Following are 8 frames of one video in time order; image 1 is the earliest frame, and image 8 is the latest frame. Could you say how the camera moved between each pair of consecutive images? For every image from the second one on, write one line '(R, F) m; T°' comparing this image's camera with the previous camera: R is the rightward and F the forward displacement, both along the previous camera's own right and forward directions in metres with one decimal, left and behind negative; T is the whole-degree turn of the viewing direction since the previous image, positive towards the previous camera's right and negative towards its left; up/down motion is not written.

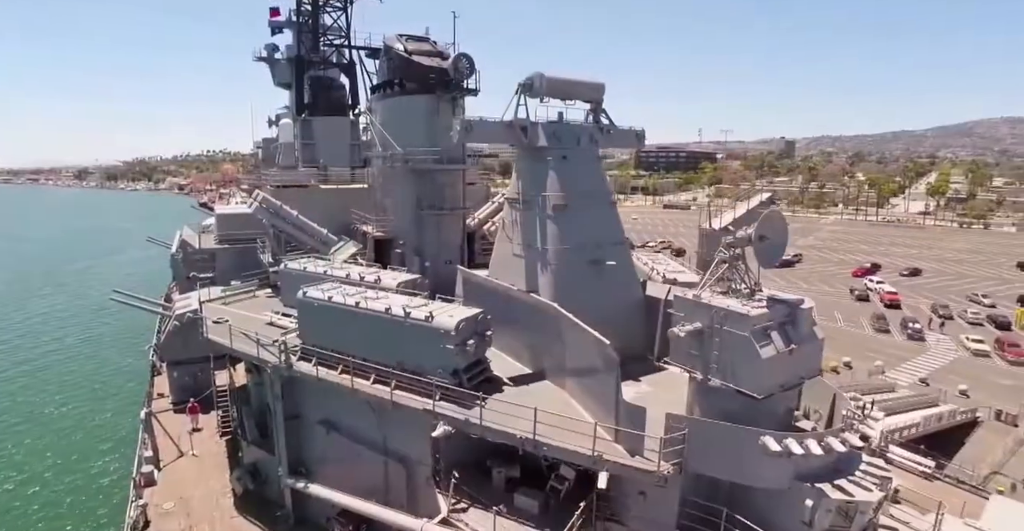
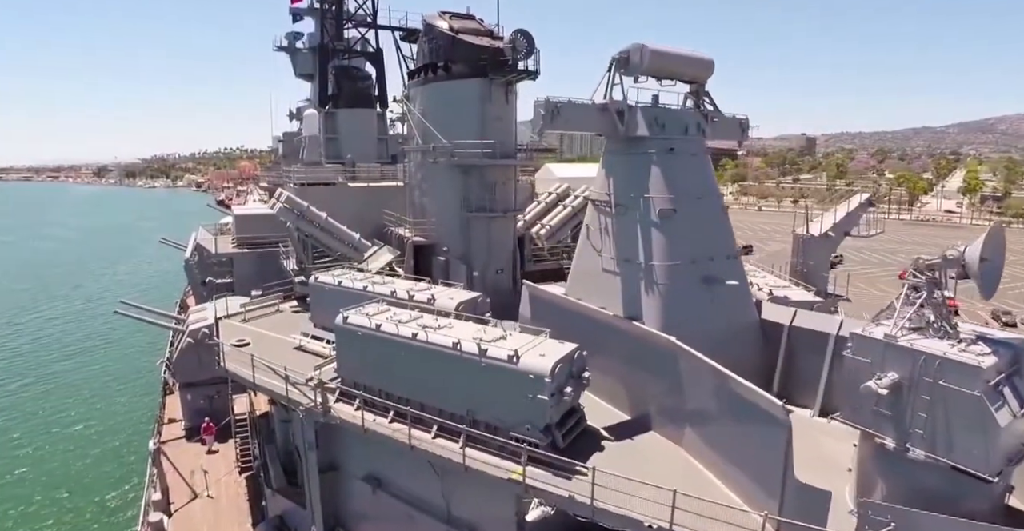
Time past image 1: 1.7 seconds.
(-1.4, +2.4) m; -1°
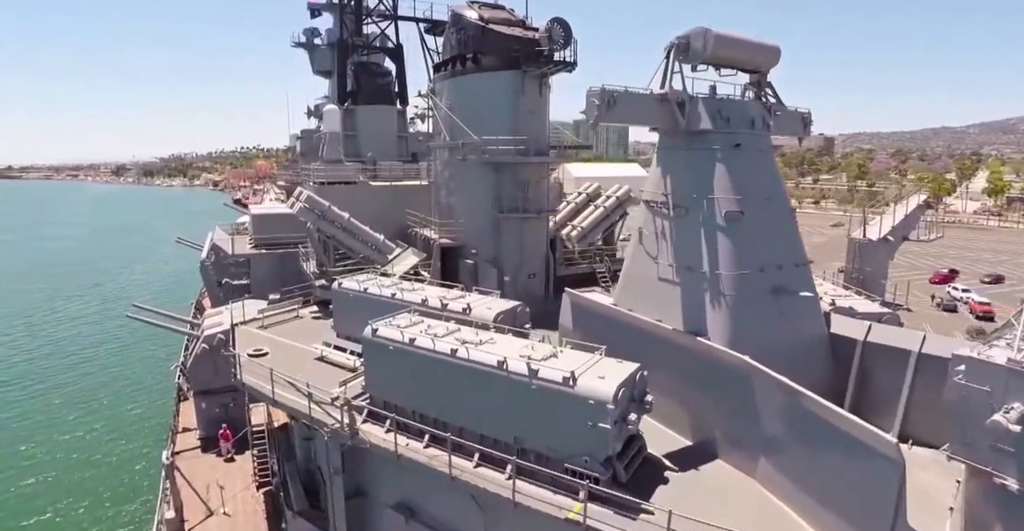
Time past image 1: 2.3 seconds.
(-0.5, +0.9) m; -1°
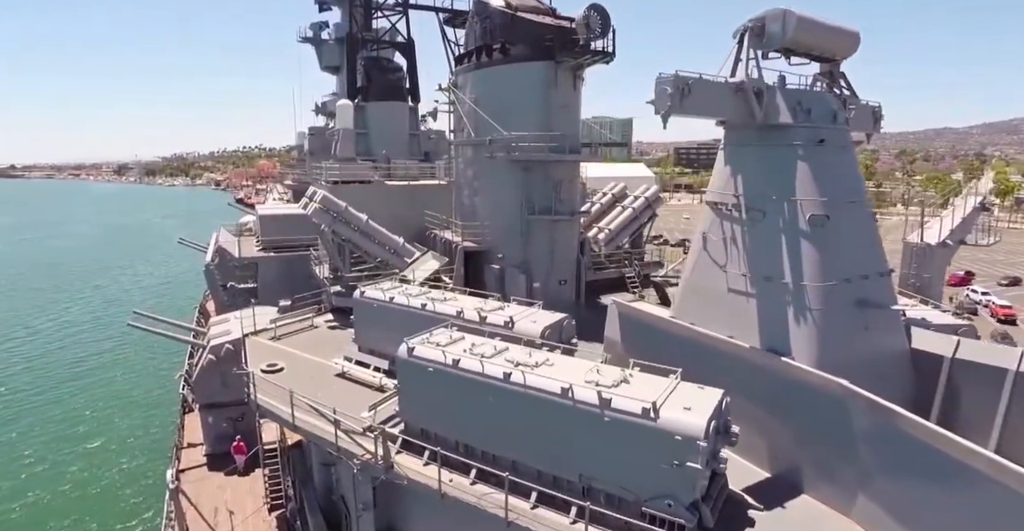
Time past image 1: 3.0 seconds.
(-0.7, +1.0) m; 0°
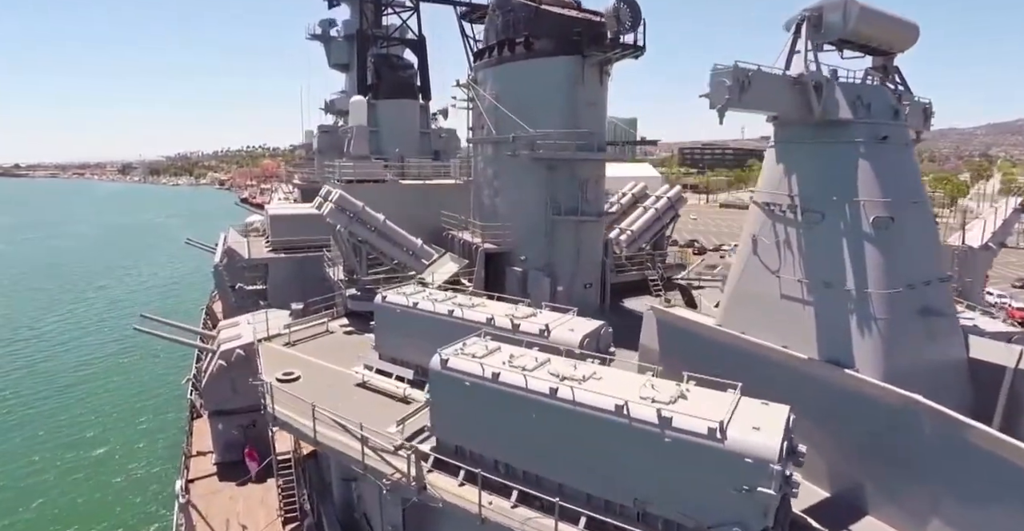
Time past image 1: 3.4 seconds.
(-0.5, +0.5) m; 0°
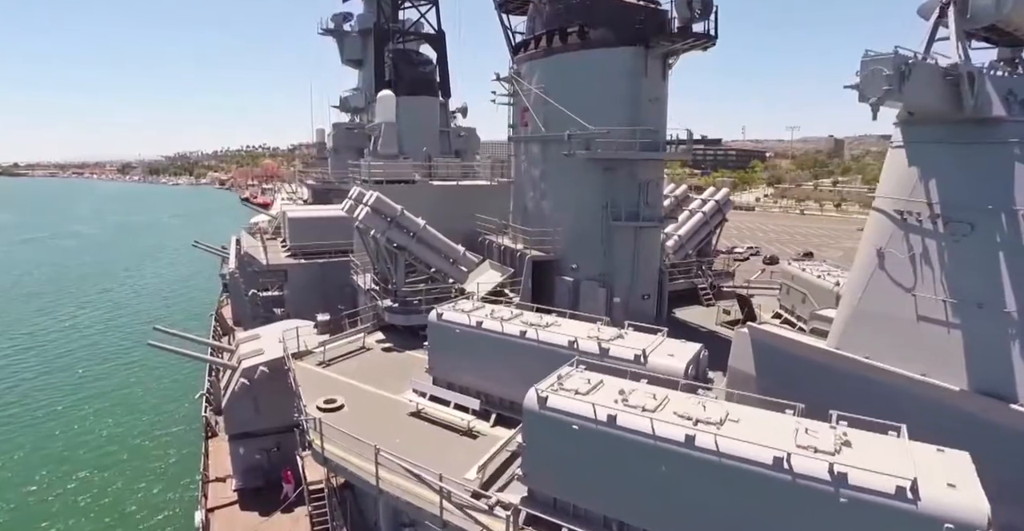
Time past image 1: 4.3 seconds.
(-1.2, +1.1) m; 0°
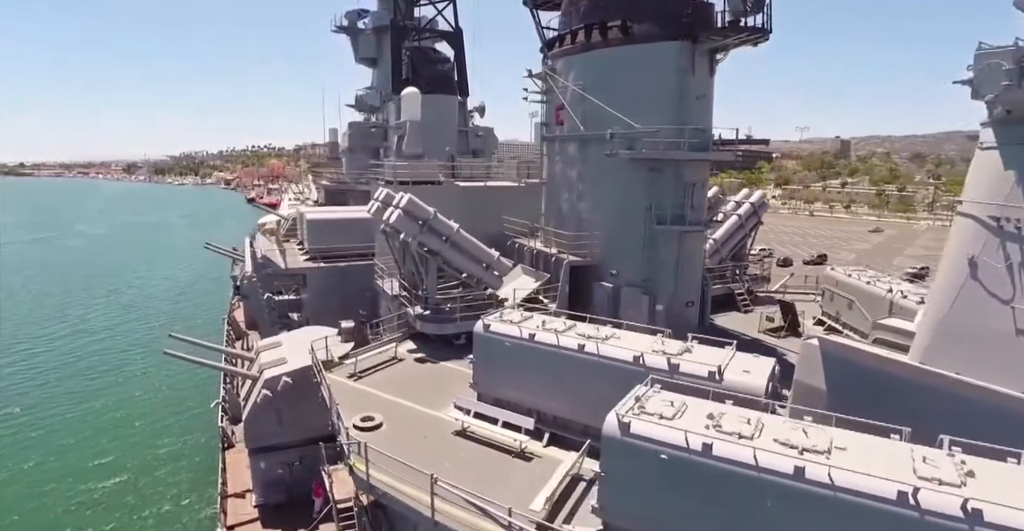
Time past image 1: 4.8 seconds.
(-0.7, +0.5) m; 0°
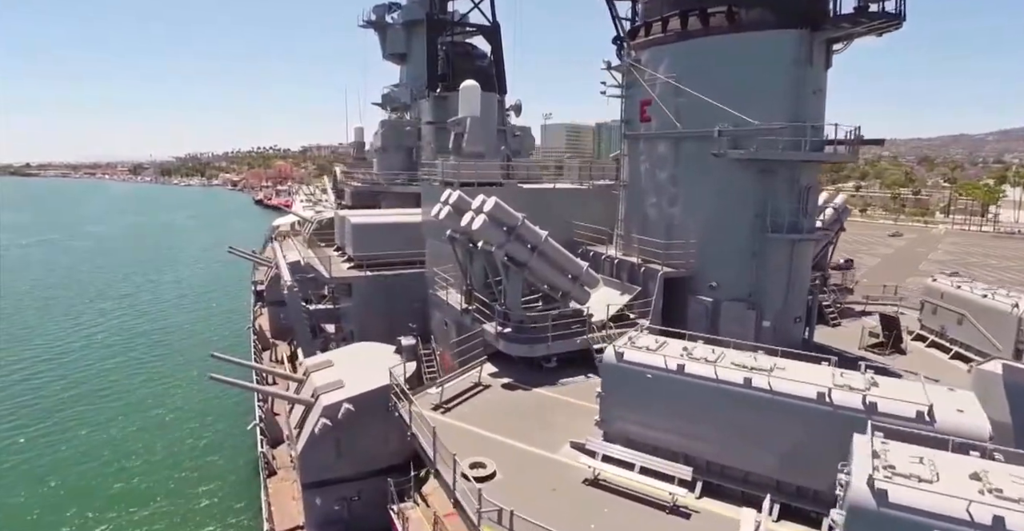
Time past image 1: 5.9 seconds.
(-1.7, +1.1) m; 0°
